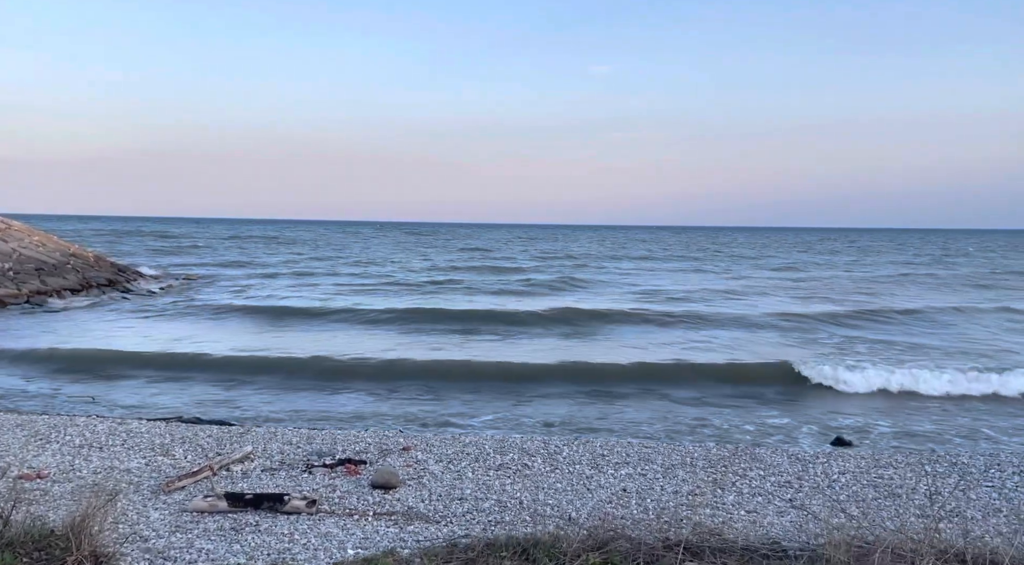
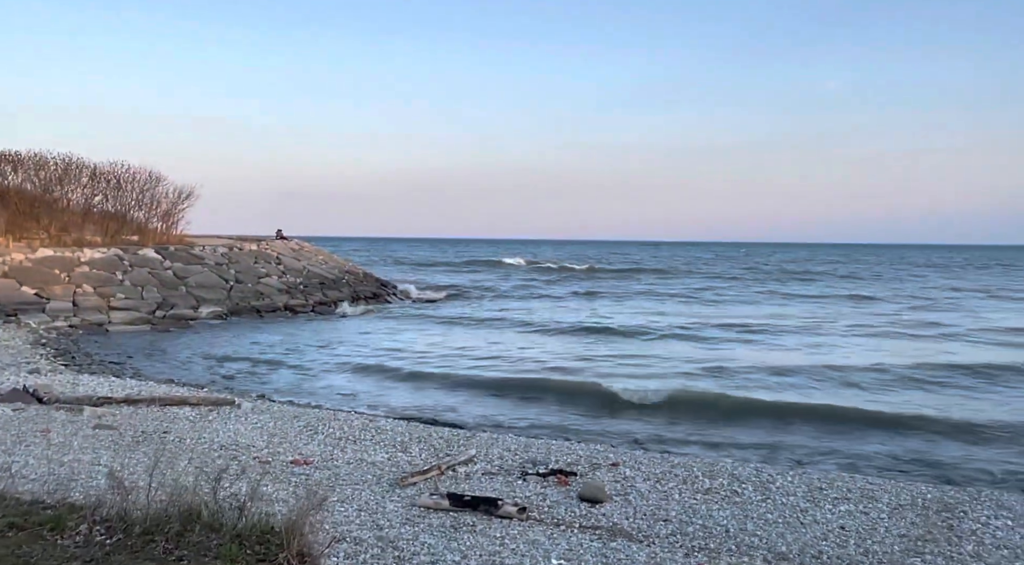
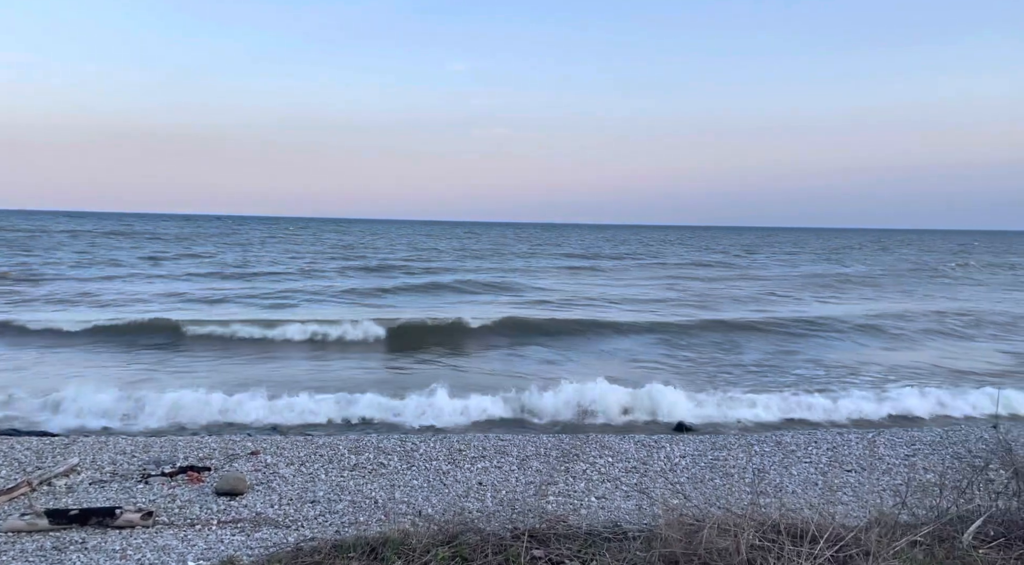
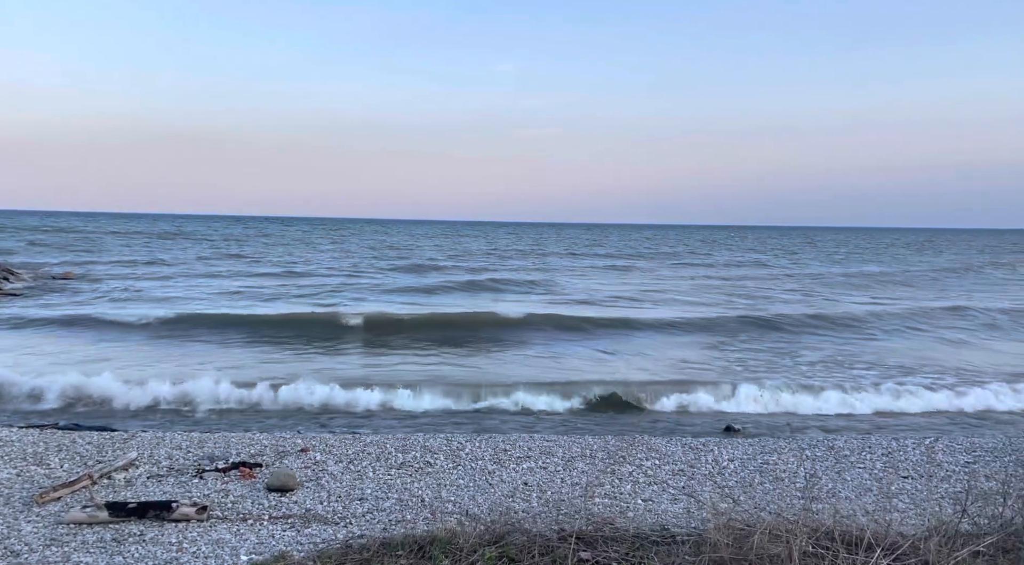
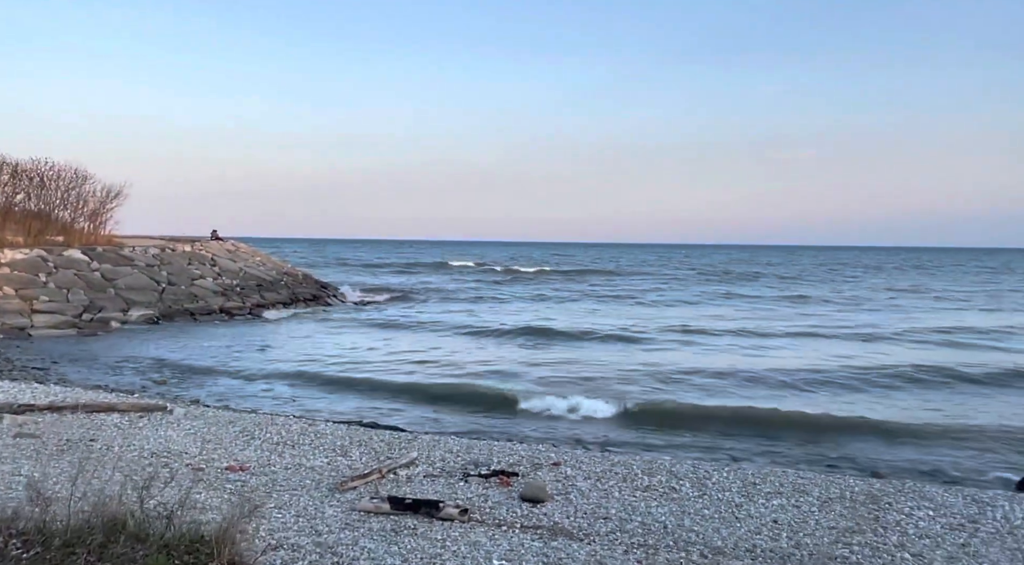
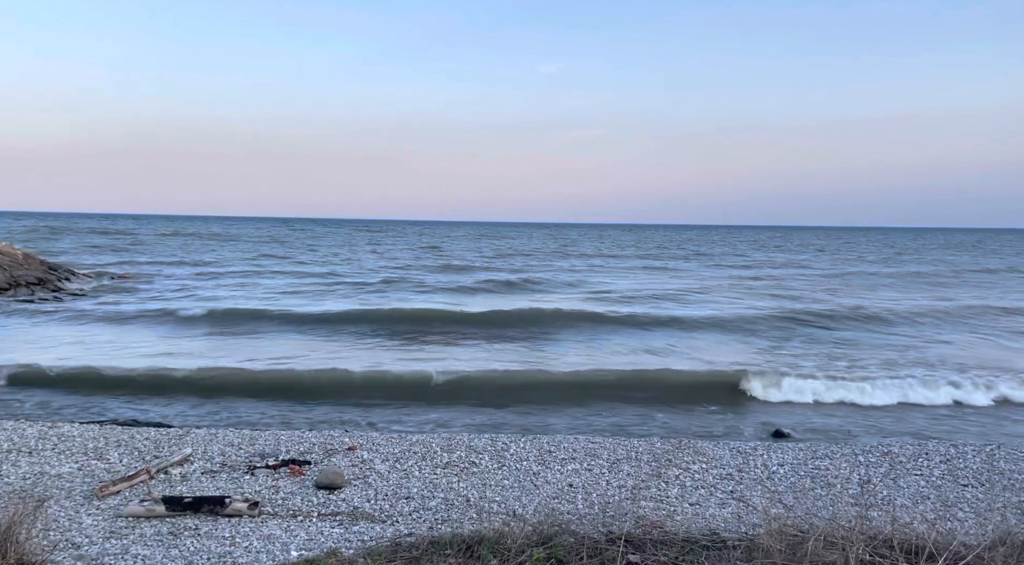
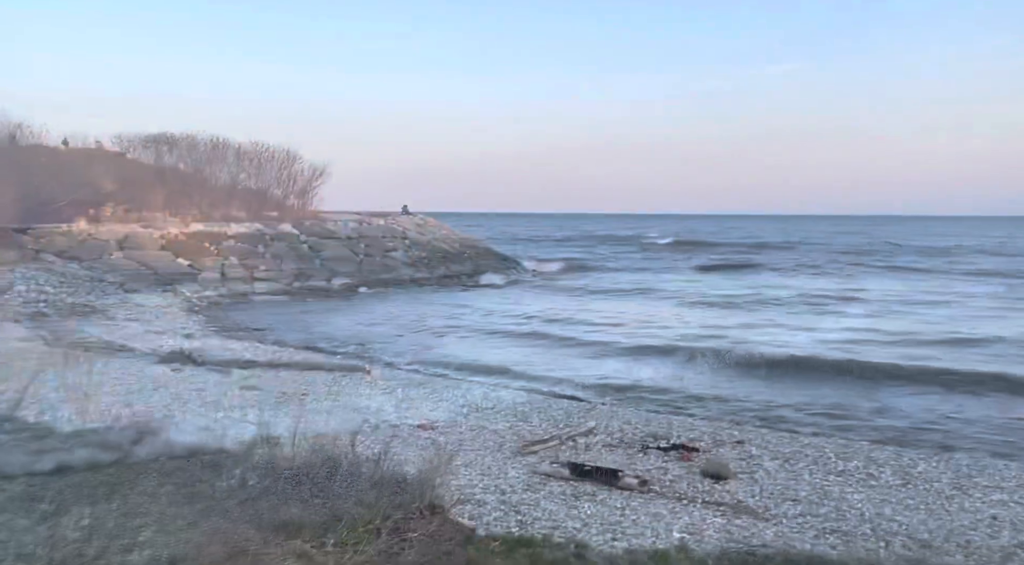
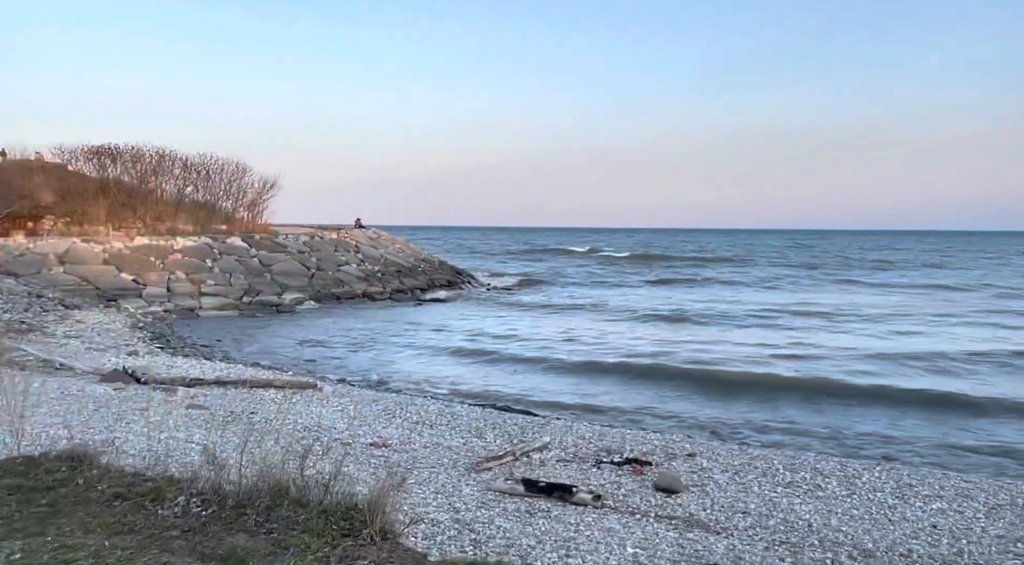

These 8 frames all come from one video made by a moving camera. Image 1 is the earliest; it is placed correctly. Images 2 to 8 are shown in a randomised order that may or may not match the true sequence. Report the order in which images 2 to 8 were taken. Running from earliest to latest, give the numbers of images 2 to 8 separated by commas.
6, 4, 3, 7, 8, 2, 5
